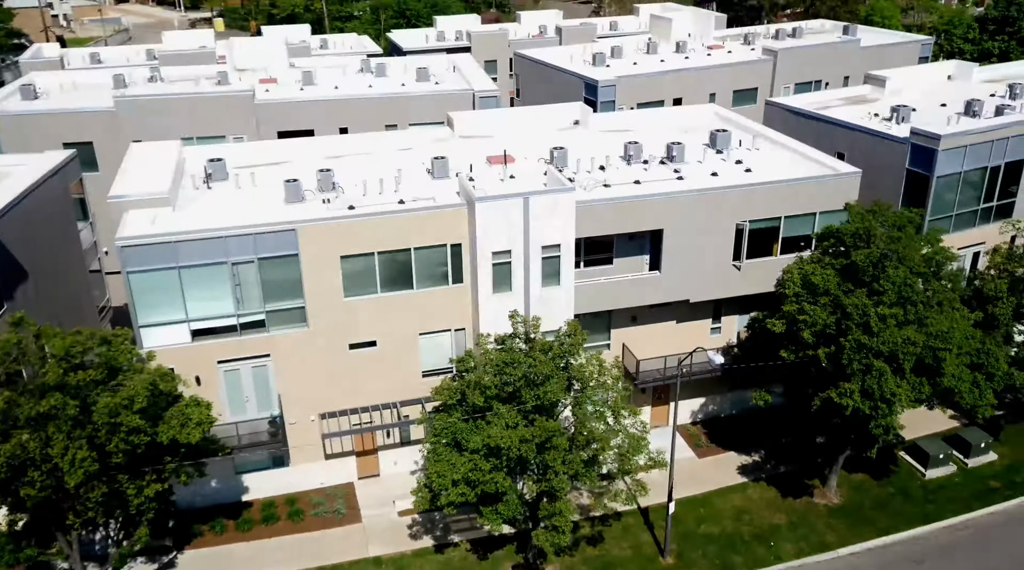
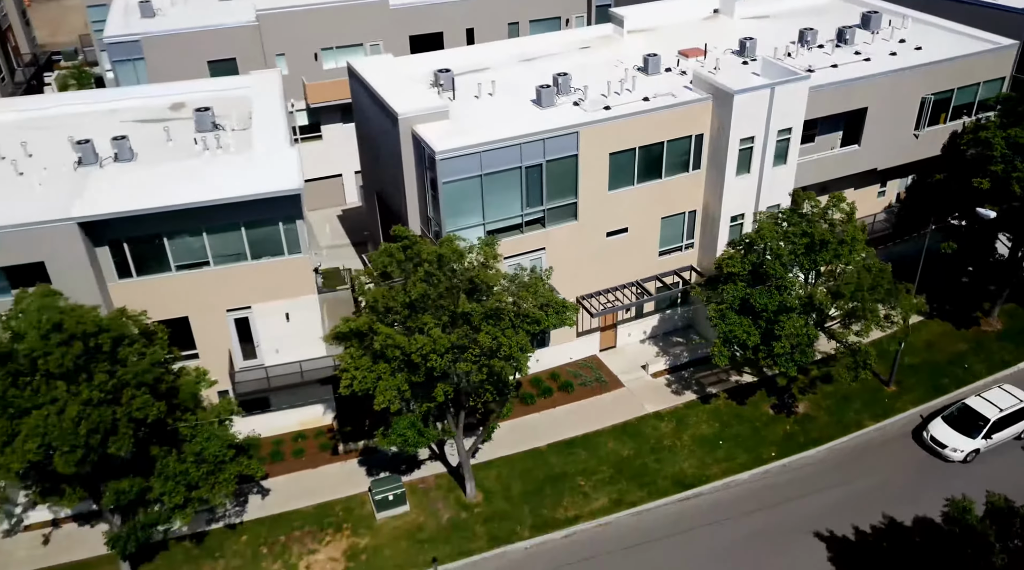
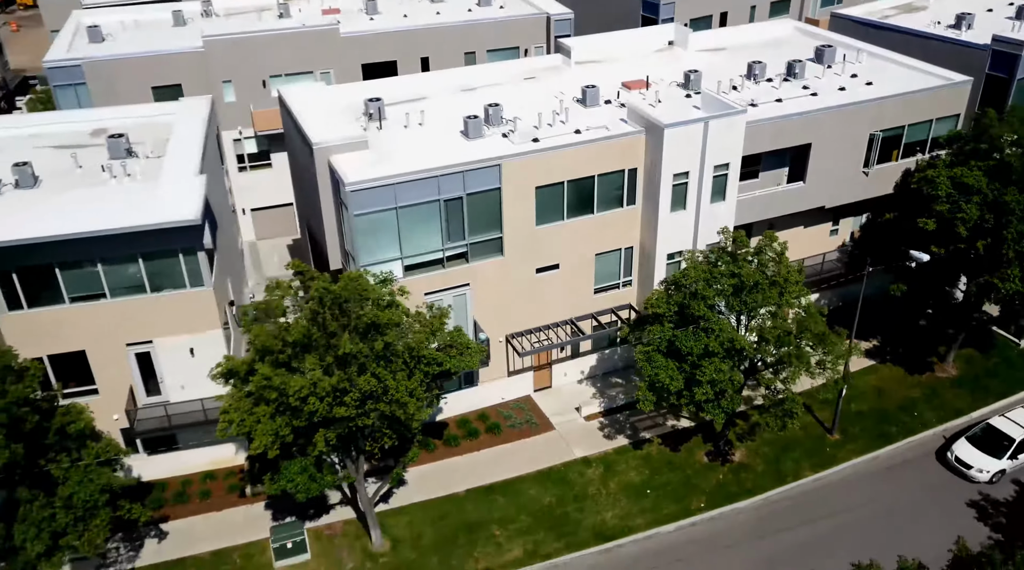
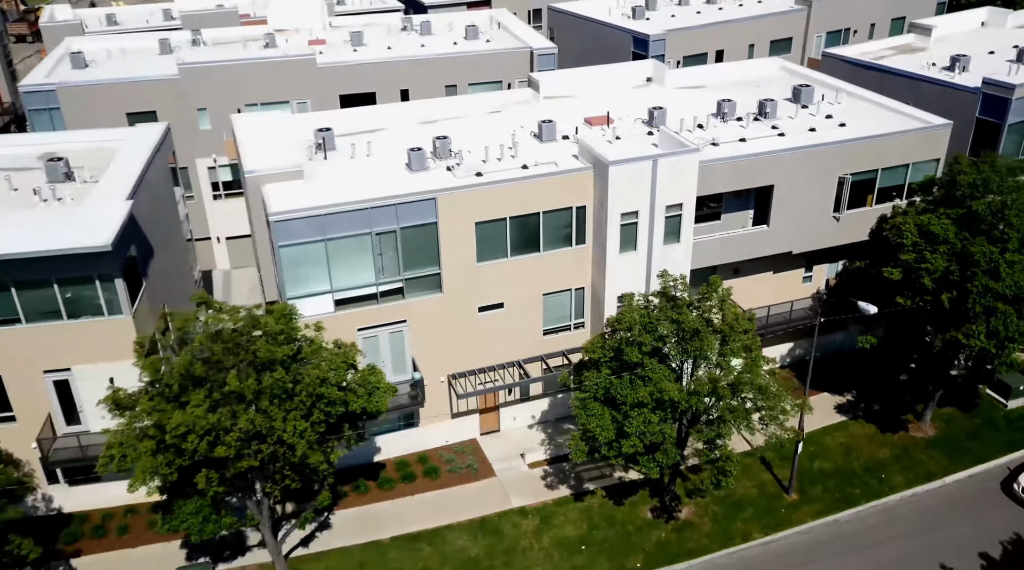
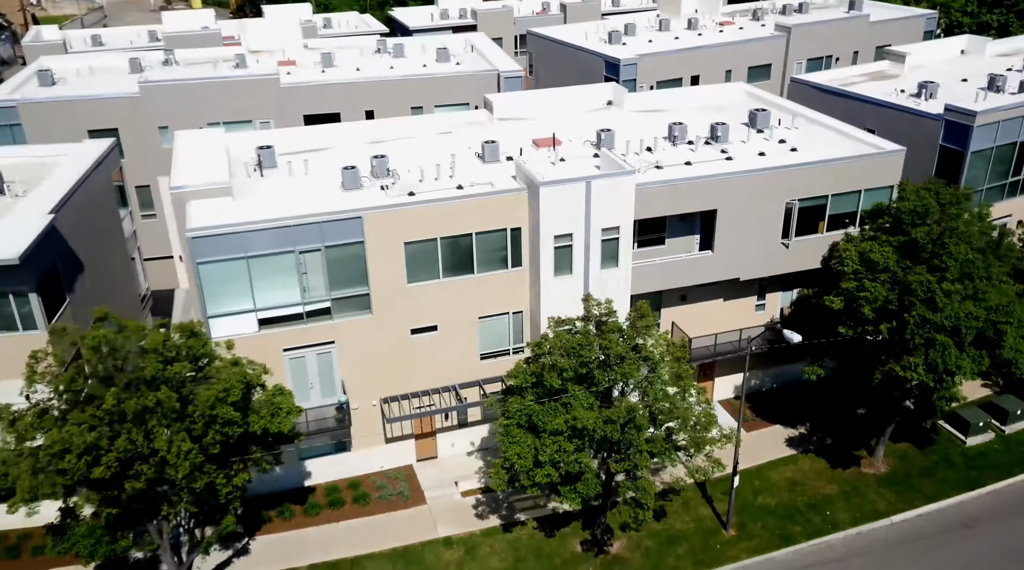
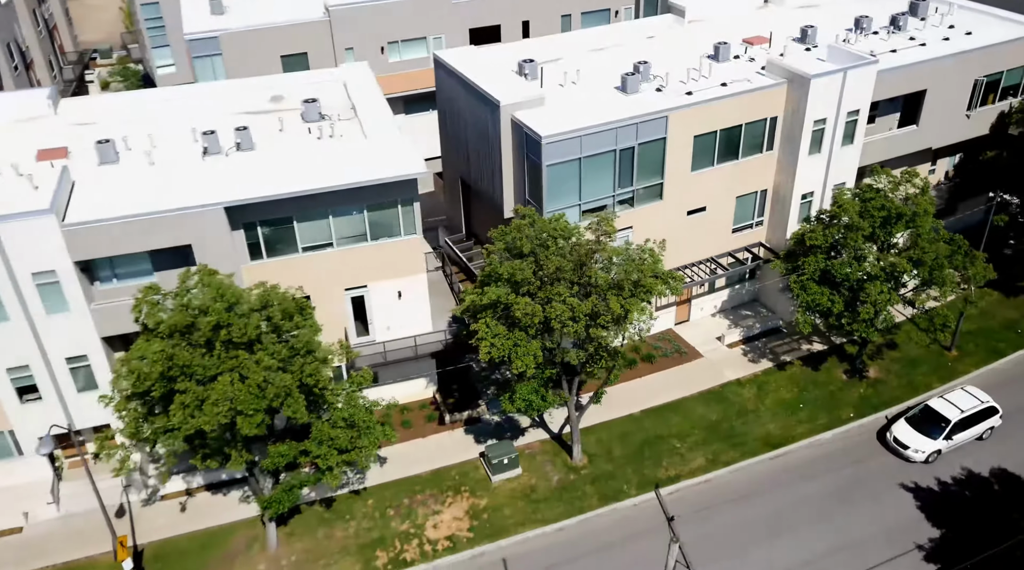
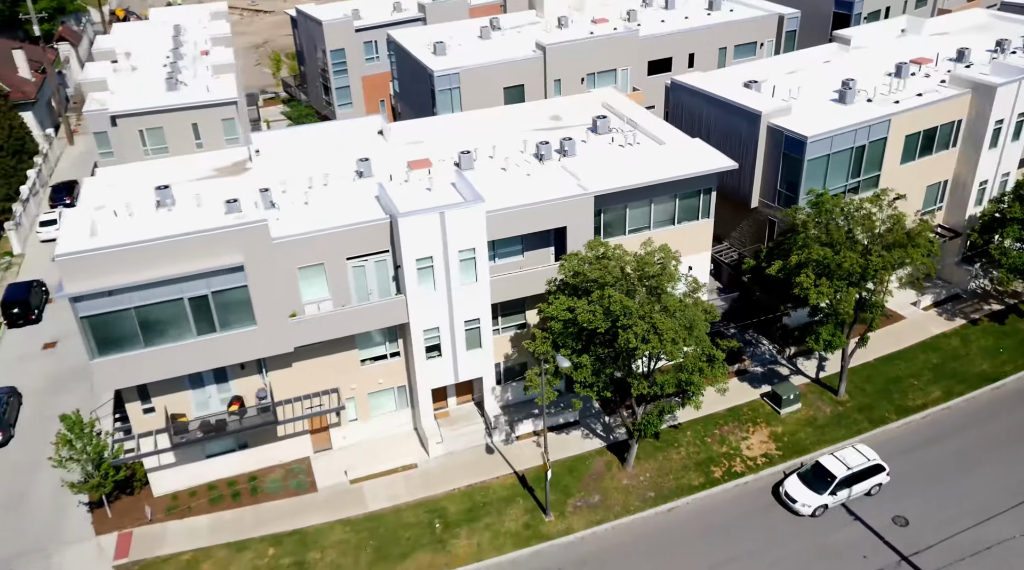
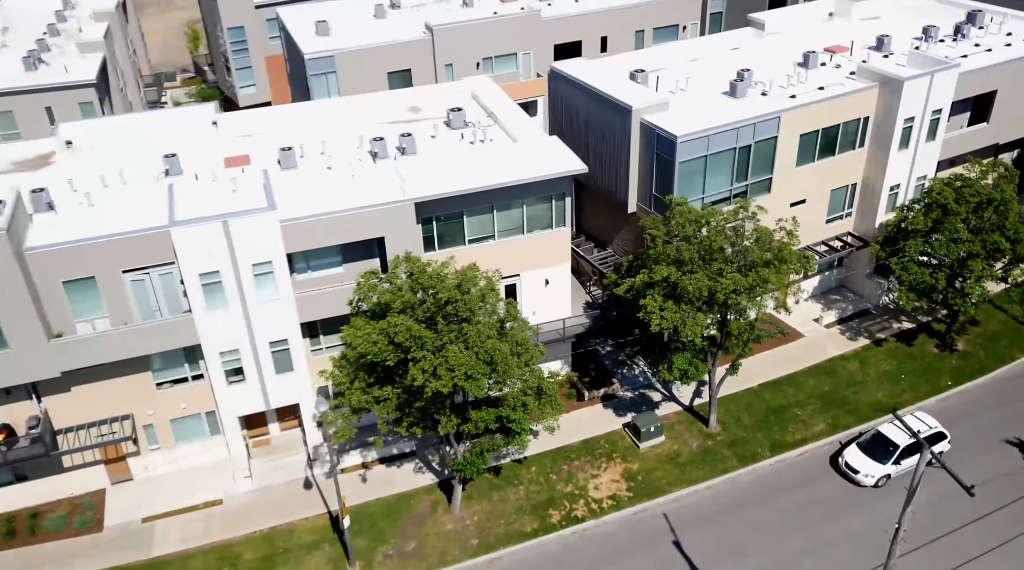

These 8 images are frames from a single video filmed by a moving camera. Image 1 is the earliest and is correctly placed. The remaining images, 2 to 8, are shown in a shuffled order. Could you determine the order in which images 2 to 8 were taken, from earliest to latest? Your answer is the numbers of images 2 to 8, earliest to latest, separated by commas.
5, 4, 3, 2, 6, 8, 7
